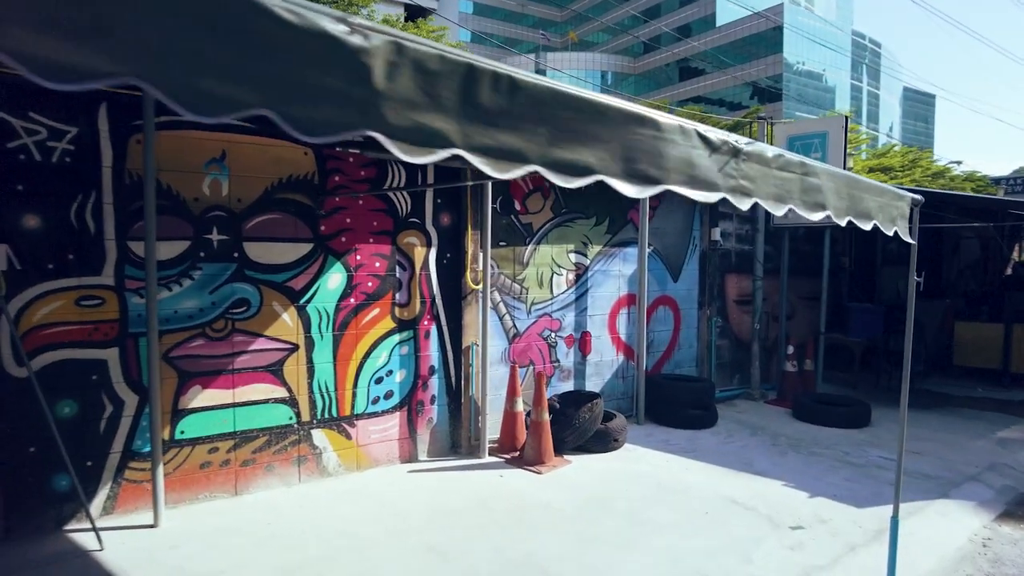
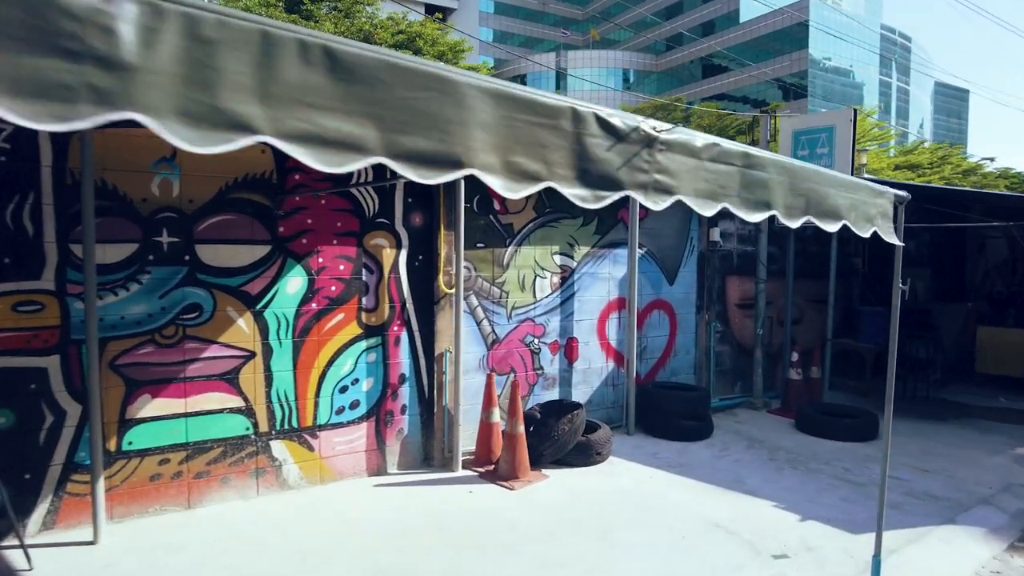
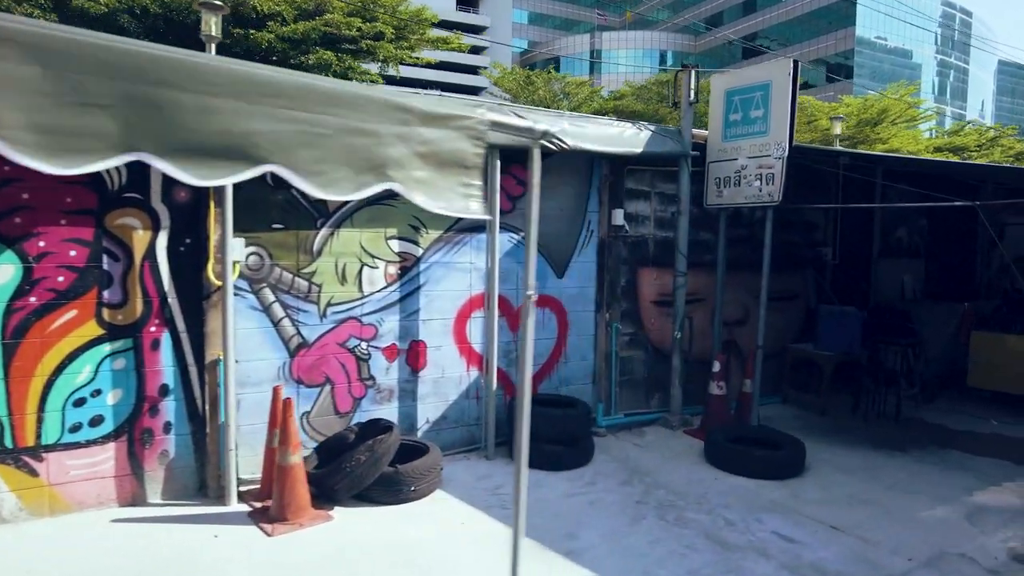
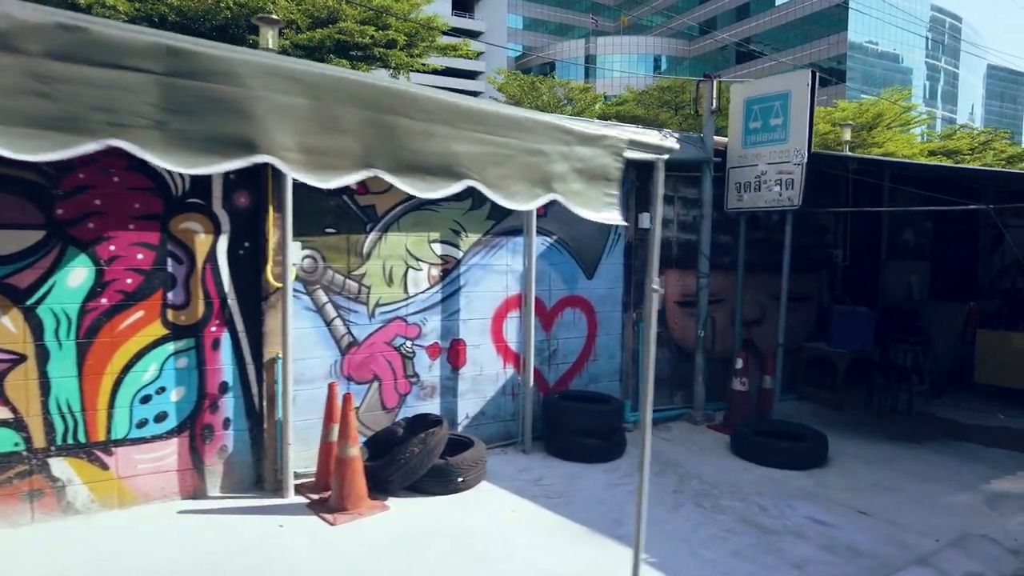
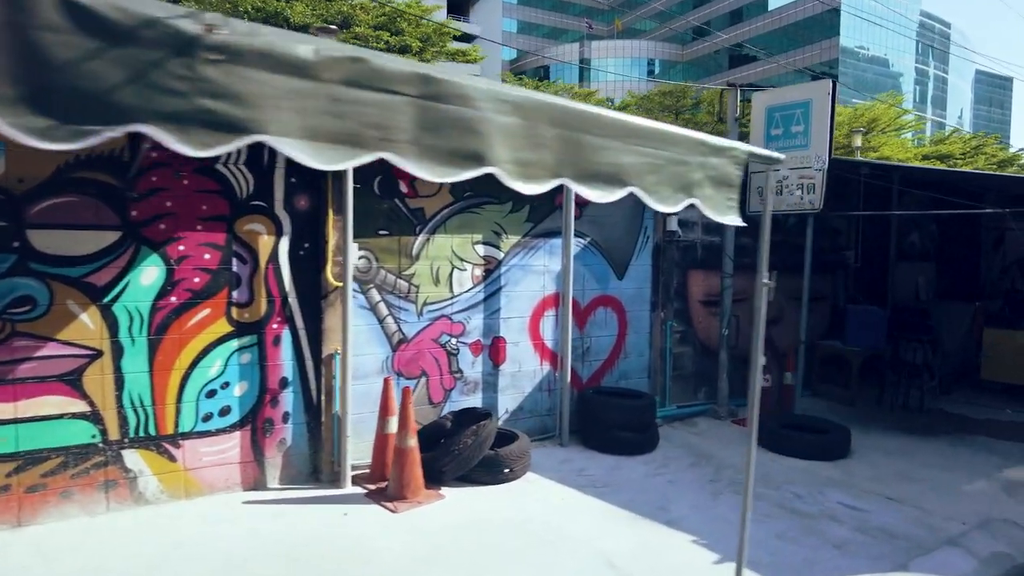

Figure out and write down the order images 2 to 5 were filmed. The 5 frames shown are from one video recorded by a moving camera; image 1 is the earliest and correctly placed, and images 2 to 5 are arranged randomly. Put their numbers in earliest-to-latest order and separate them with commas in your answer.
2, 5, 4, 3
